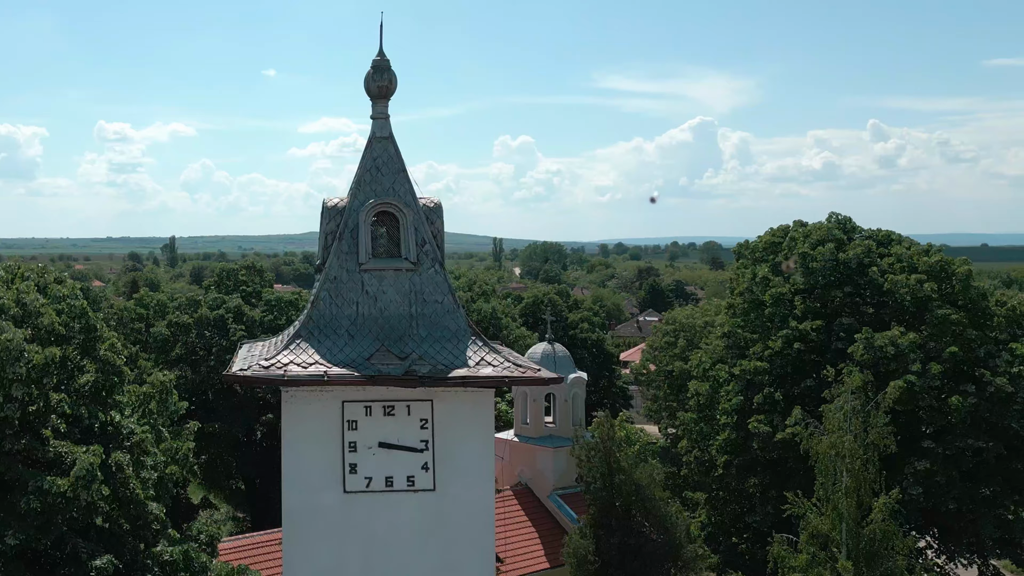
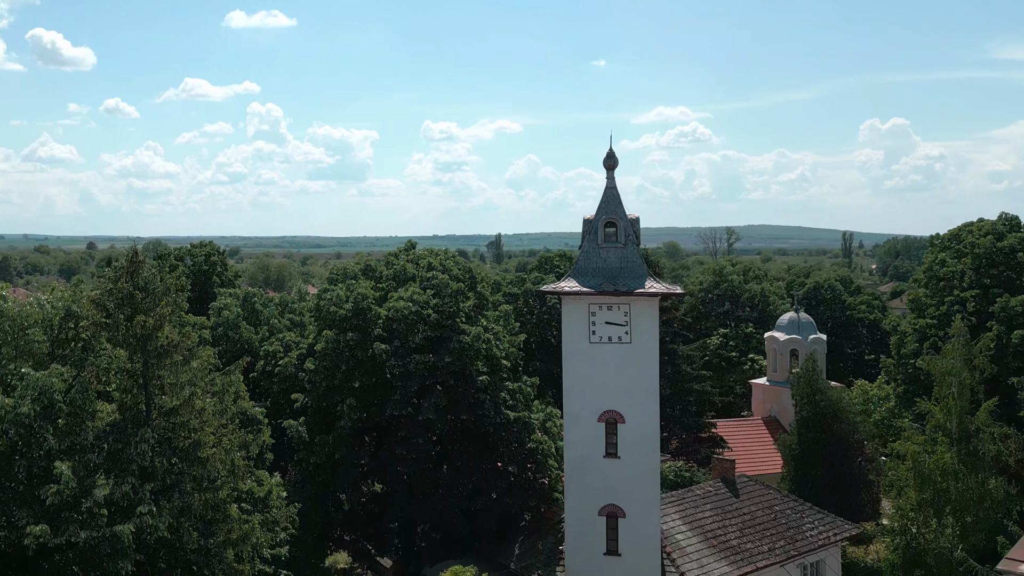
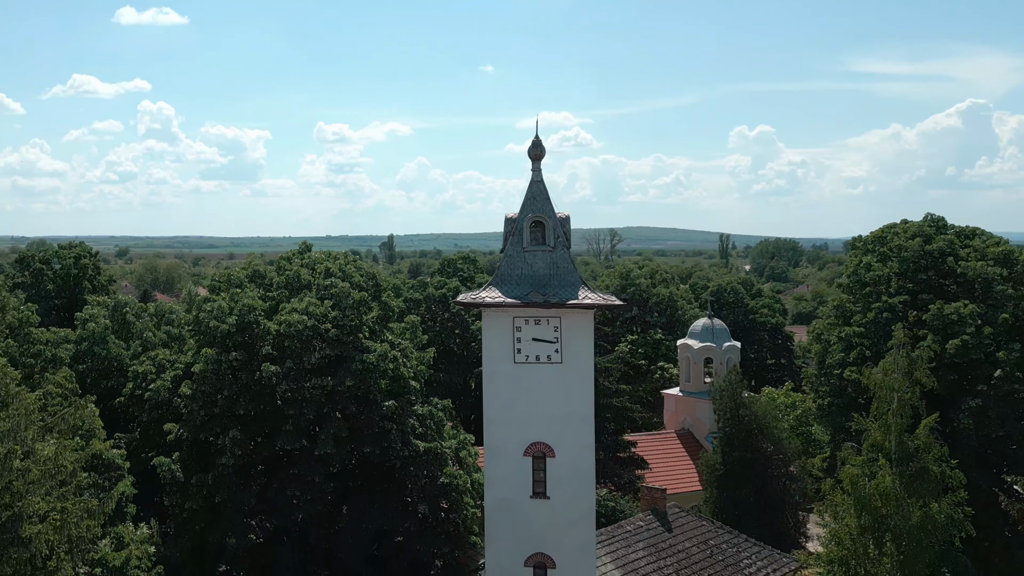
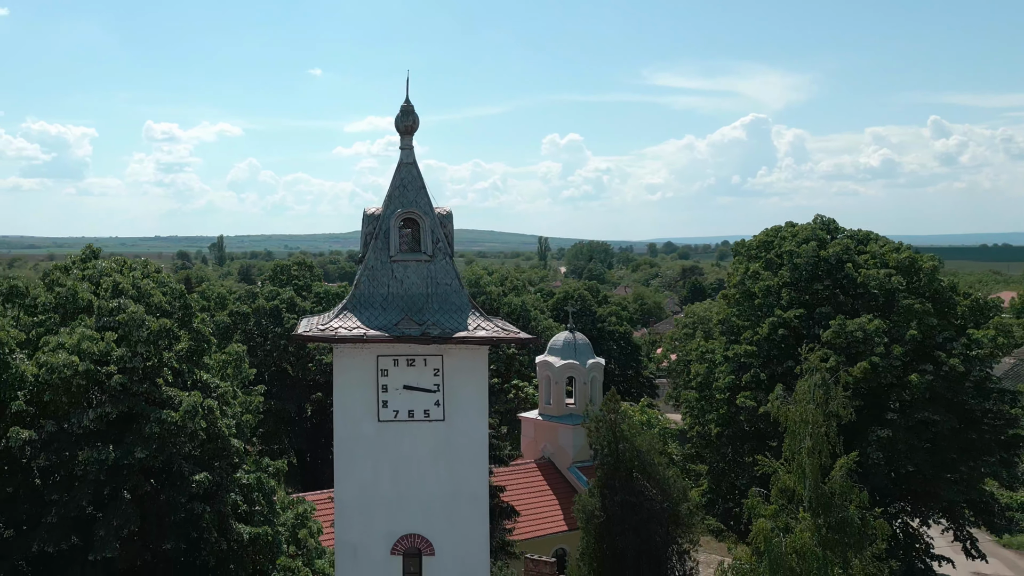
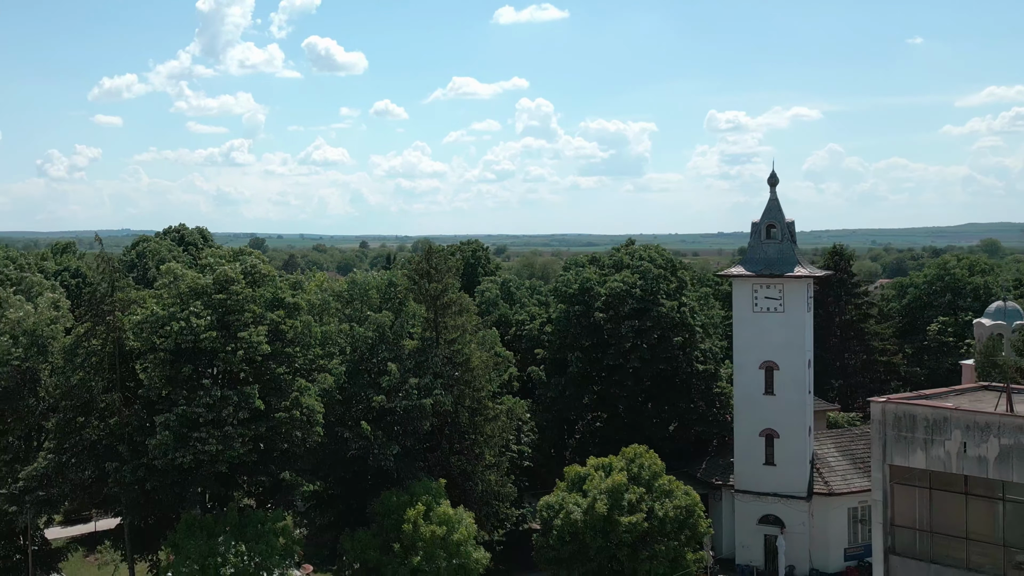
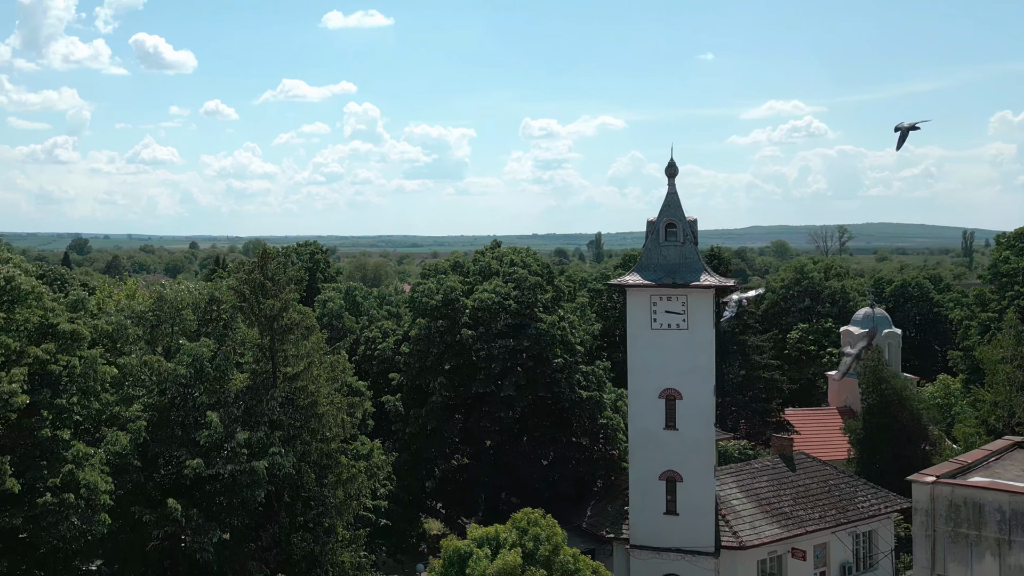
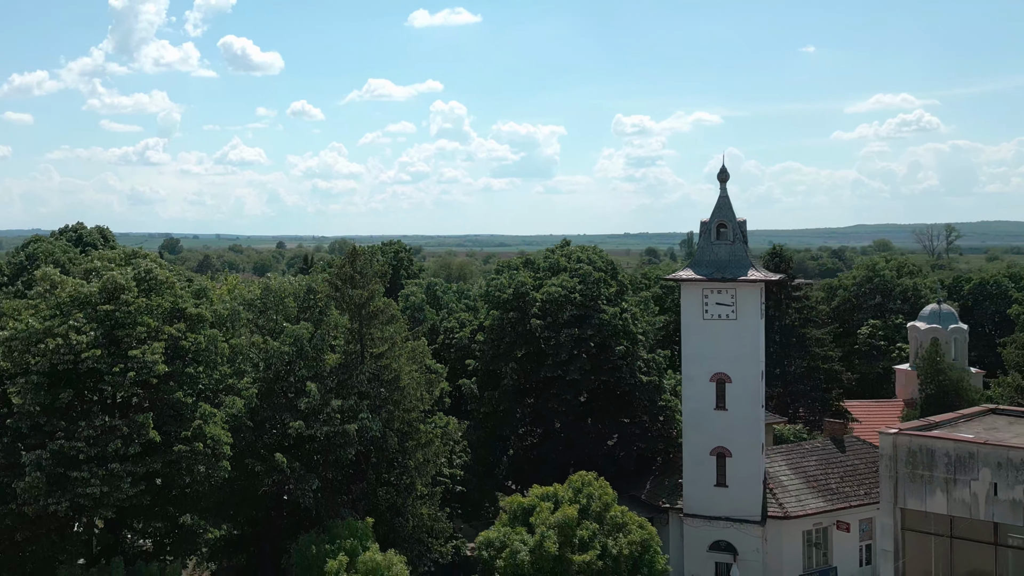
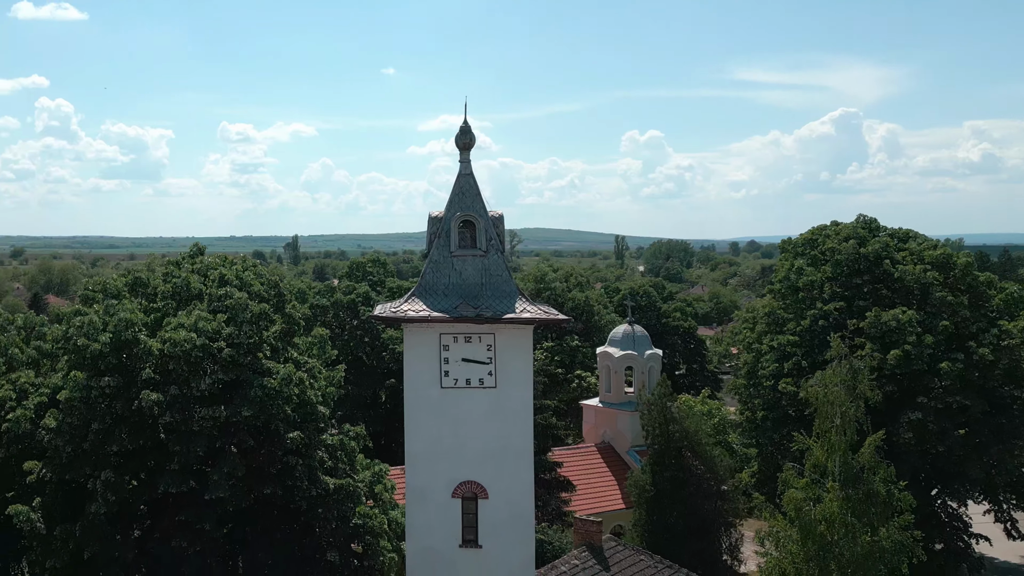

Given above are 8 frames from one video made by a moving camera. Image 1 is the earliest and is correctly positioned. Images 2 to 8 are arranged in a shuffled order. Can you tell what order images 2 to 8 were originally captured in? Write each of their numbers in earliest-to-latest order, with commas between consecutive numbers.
4, 8, 3, 2, 6, 7, 5
